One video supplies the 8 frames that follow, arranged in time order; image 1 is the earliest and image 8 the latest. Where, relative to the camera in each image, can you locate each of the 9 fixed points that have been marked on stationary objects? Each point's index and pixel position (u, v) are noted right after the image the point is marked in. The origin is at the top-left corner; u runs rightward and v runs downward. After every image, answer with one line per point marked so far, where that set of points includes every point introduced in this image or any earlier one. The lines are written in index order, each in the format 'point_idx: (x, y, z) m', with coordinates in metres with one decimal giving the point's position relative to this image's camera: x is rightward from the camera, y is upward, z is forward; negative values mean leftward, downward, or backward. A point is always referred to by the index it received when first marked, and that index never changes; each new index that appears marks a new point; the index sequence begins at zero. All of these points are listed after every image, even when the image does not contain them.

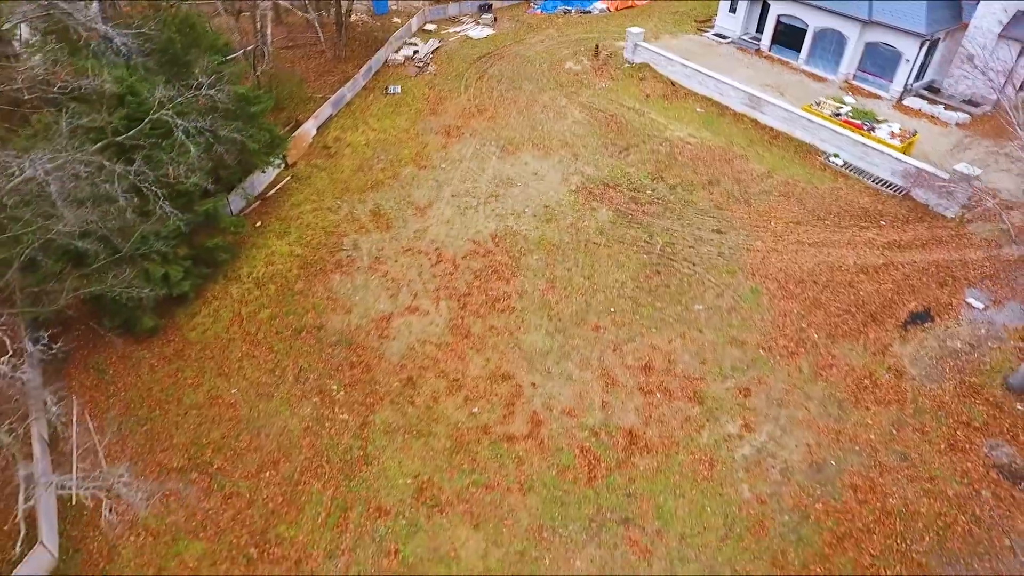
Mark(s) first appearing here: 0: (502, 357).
0: (-0.2, -1.4, +13.1) m
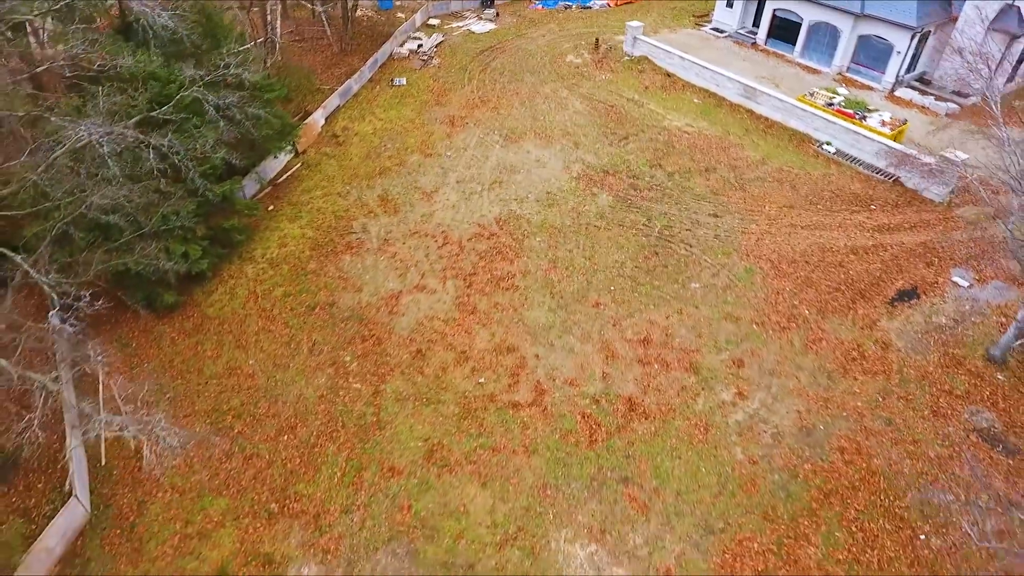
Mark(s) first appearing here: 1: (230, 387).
0: (-0.1, -0.9, +13.7) m
1: (-5.4, -1.9, +12.4) m
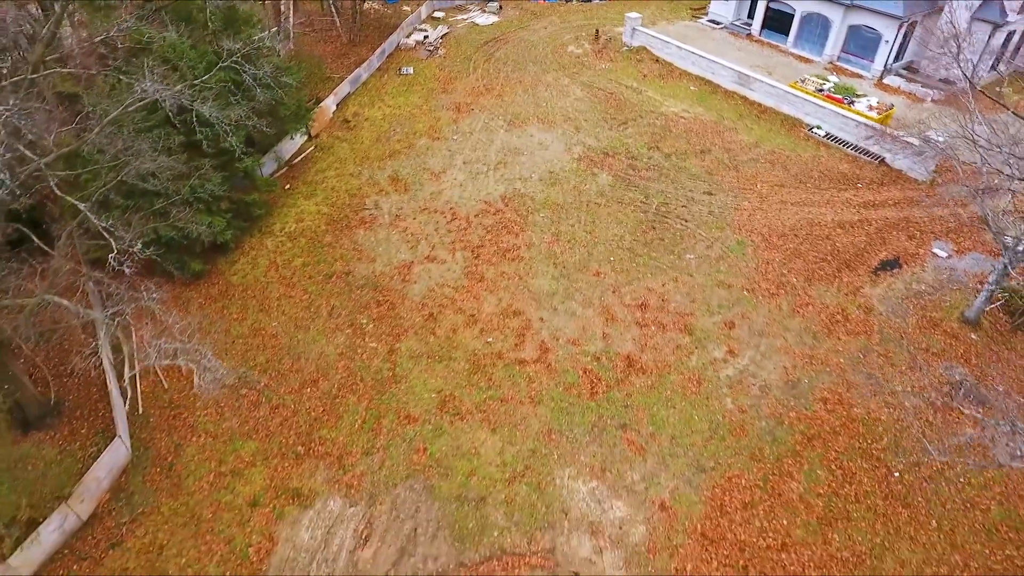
0: (0.0, -0.2, +14.6) m
1: (-5.3, -1.2, +13.3) m
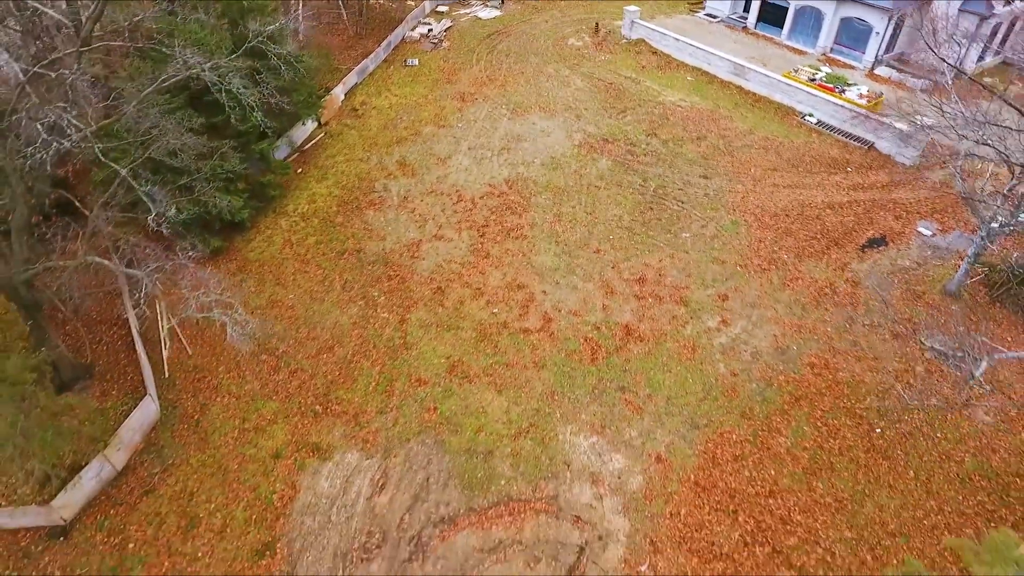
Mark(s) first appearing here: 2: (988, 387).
0: (+0.1, +0.4, +15.3) m
1: (-5.2, -0.6, +14.0) m
2: (+9.2, -1.9, +12.5) m
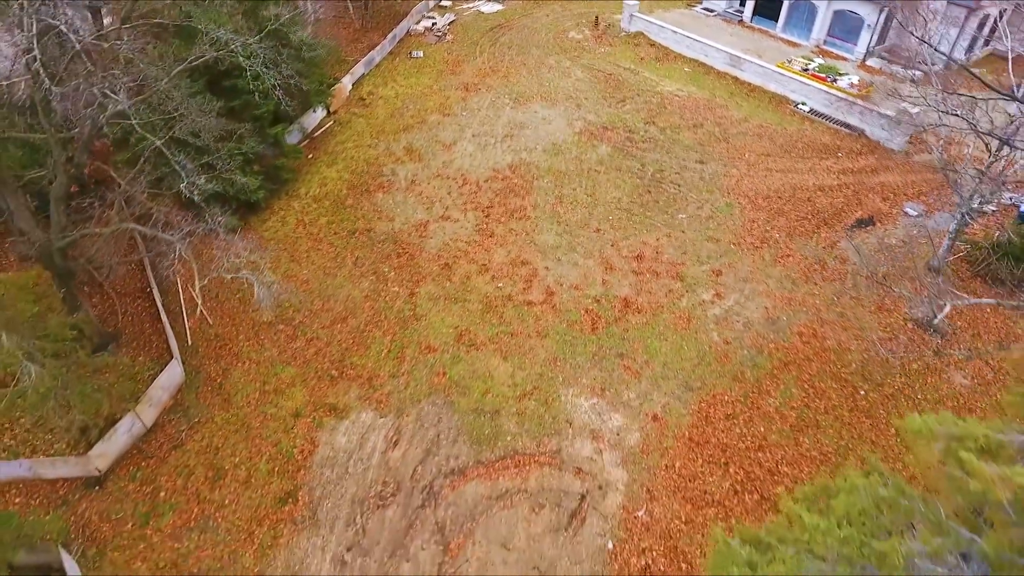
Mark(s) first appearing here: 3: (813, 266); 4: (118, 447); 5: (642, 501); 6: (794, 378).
0: (+0.2, +0.9, +16.1) m
1: (-5.1, 0.0, +14.8) m
2: (+9.3, -1.3, +13.2) m
3: (+7.2, +0.5, +15.5) m
4: (-6.7, -2.7, +11.0) m
5: (+2.2, -3.5, +10.6) m
6: (+5.5, -1.8, +12.7) m
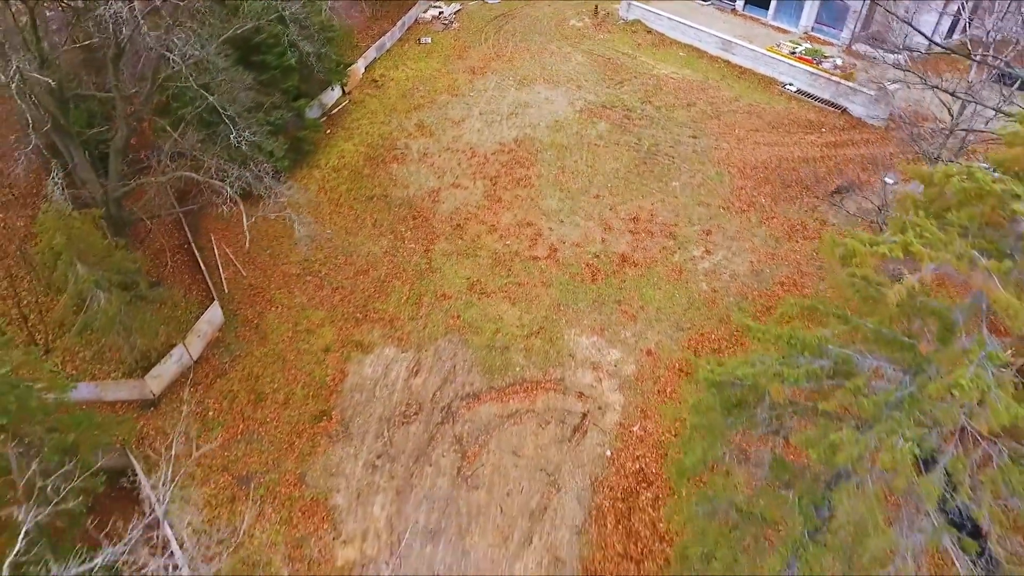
0: (+0.4, +2.0, +17.4) m
1: (-4.9, +1.0, +16.1) m
2: (+9.5, -0.3, +14.6) m
3: (+7.4, +1.6, +16.9) m
4: (-6.5, -1.6, +12.3) m
5: (+2.3, -2.4, +11.9) m
6: (+5.7, -0.7, +14.1) m
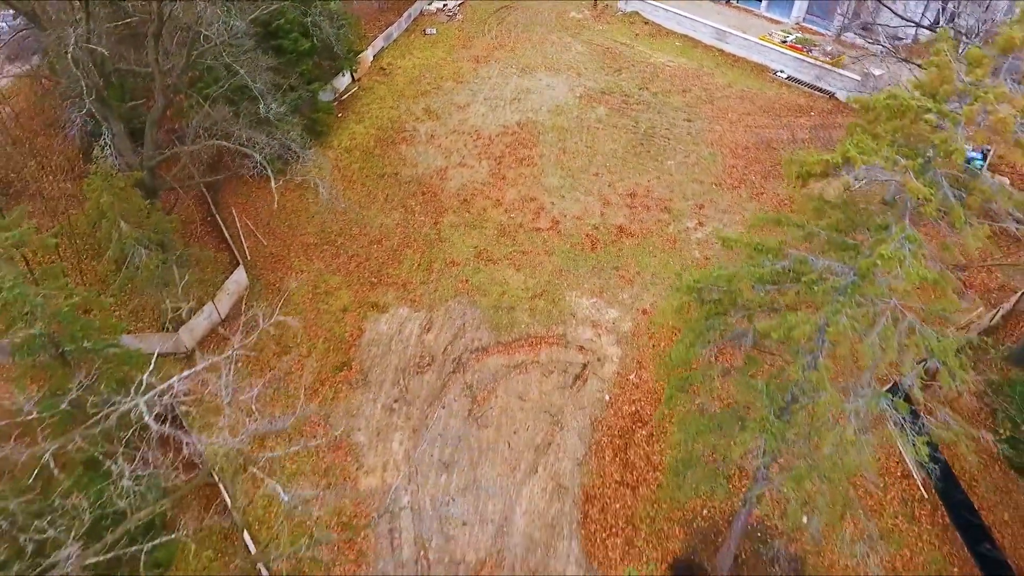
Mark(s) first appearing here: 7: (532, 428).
0: (+0.5, +2.8, +18.4) m
1: (-4.8, +1.8, +17.1) m
2: (+9.6, +0.6, +15.6) m
3: (+7.5, +2.4, +17.9) m
4: (-6.4, -0.8, +13.3) m
5: (+2.4, -1.6, +12.9) m
6: (+5.8, +0.1, +15.1) m
7: (+0.4, -2.5, +11.6) m
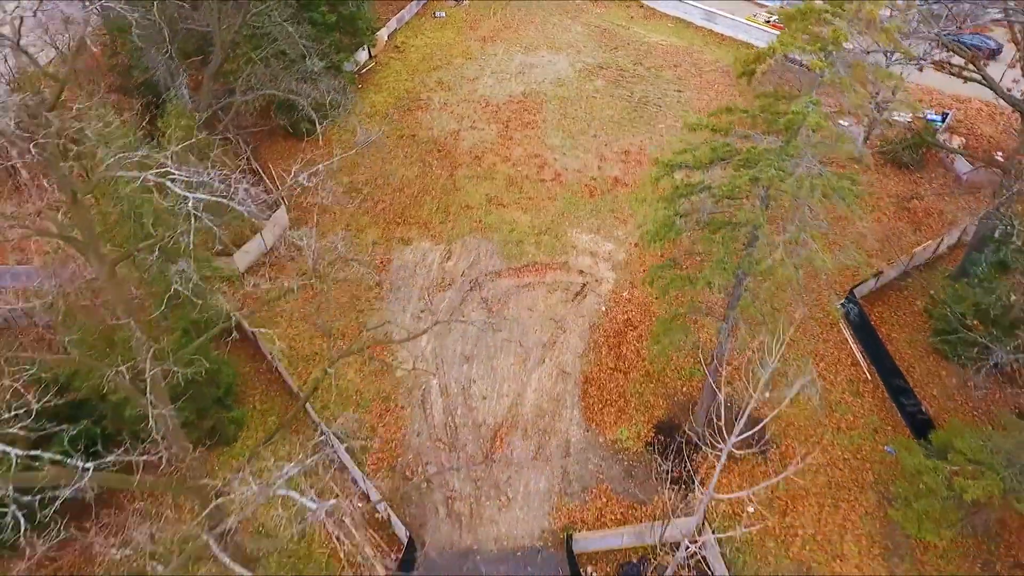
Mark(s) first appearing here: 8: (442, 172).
0: (+0.7, +4.4, +20.5) m
1: (-4.6, +3.4, +19.2) m
2: (+9.8, +2.2, +17.7) m
3: (+7.7, +4.0, +19.9) m
4: (-6.2, +0.8, +15.3) m
5: (+2.7, 0.0, +15.0) m
6: (+6.0, +1.7, +17.1) m
7: (+0.6, -0.9, +13.7) m
8: (-2.1, +3.4, +19.2) m
